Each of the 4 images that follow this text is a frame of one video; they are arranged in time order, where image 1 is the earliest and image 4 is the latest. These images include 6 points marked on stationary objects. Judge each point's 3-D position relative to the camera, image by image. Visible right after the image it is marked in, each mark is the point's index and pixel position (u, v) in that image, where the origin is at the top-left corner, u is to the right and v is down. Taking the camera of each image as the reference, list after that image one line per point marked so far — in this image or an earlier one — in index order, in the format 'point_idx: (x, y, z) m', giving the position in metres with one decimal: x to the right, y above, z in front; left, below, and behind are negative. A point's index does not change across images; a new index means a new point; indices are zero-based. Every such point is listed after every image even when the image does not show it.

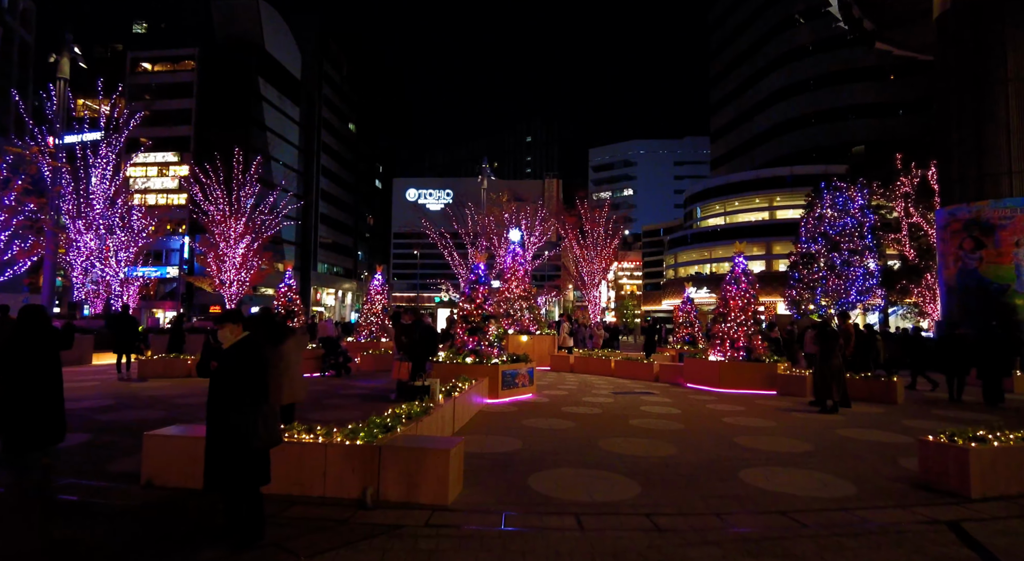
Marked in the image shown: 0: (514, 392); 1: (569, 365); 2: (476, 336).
0: (0.0, -2.2, +11.7) m
1: (+1.7, -2.6, +18.3) m
2: (-0.7, -1.1, +12.1) m
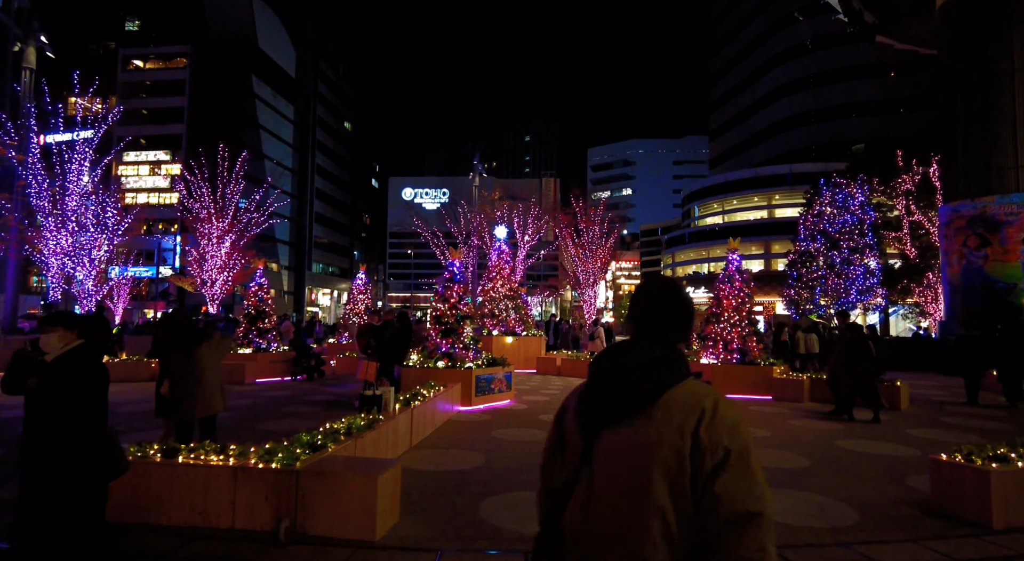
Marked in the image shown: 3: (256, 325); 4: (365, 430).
0: (-0.4, -2.2, +10.9) m
1: (+1.3, -2.6, +17.5) m
2: (-1.2, -1.1, +11.3) m
3: (-6.7, -1.2, +15.5) m
4: (-1.5, -1.5, +6.1) m
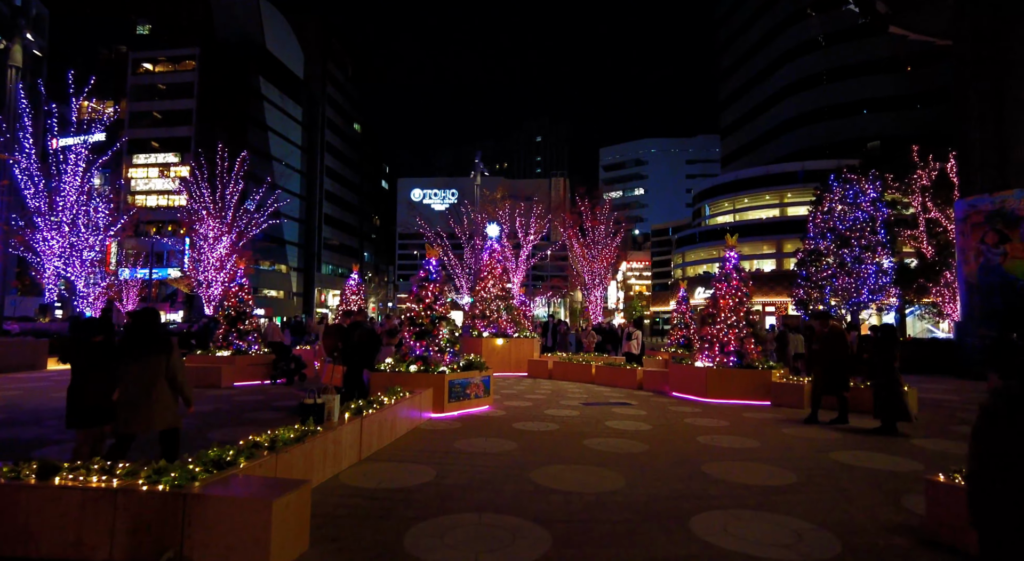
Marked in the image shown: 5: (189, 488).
0: (-0.8, -2.2, +10.3) m
1: (+1.0, -2.6, +16.9) m
2: (-1.6, -1.1, +10.7) m
3: (-7.0, -1.2, +15.1) m
4: (-2.0, -1.5, +5.5) m
5: (-2.2, -1.4, +4.1) m
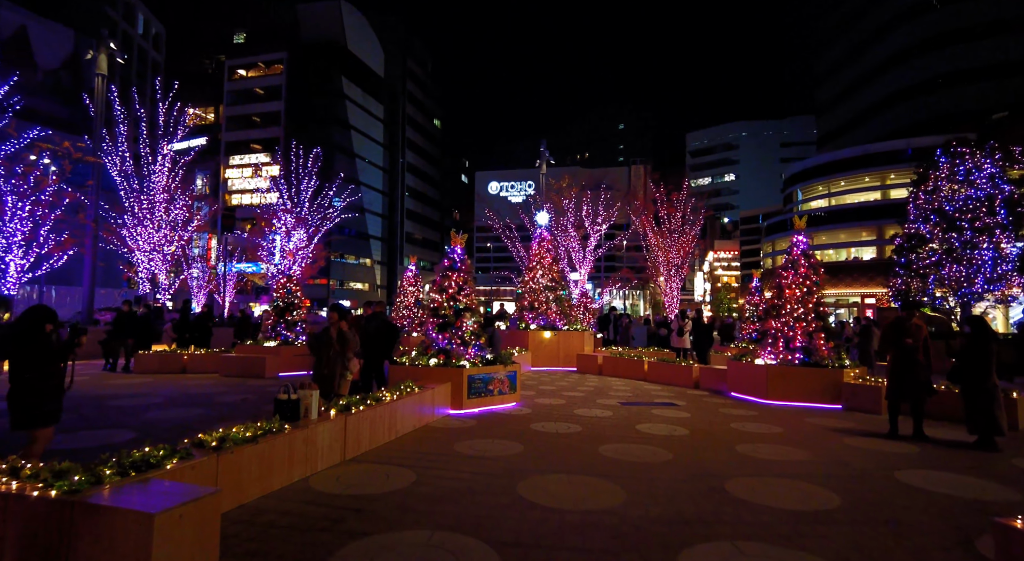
0: (-0.4, -2.0, +9.7) m
1: (+2.4, -2.3, +15.9) m
2: (-1.1, -0.9, +10.1) m
3: (-5.9, -1.0, +15.3) m
4: (-2.3, -1.4, +5.1) m
5: (-2.7, -1.4, +3.7) m
